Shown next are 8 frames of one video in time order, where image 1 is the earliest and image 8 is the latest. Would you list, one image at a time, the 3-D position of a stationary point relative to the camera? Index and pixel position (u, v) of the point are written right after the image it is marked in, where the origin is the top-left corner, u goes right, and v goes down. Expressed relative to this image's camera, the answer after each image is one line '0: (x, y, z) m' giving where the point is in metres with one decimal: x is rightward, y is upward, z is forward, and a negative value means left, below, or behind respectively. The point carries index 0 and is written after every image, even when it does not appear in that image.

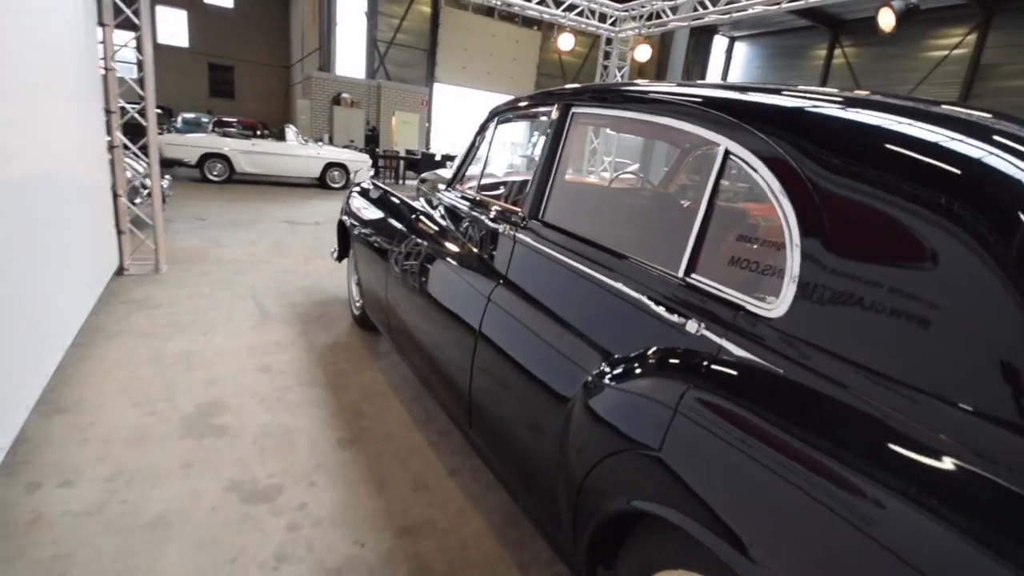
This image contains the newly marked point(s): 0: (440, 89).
0: (-2.6, +7.0, +16.3) m
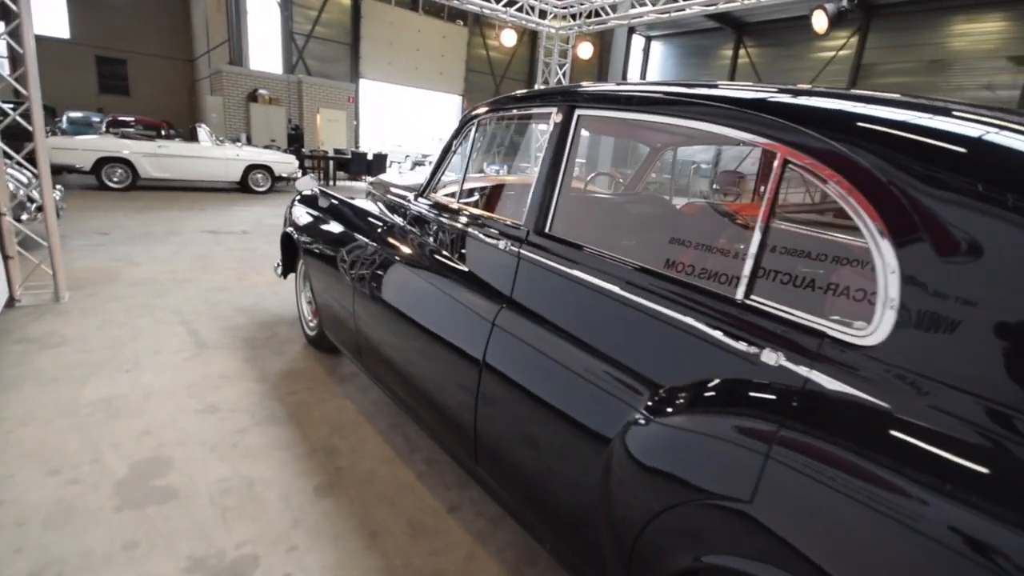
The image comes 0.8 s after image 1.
0: (-5.0, +6.8, +15.6) m
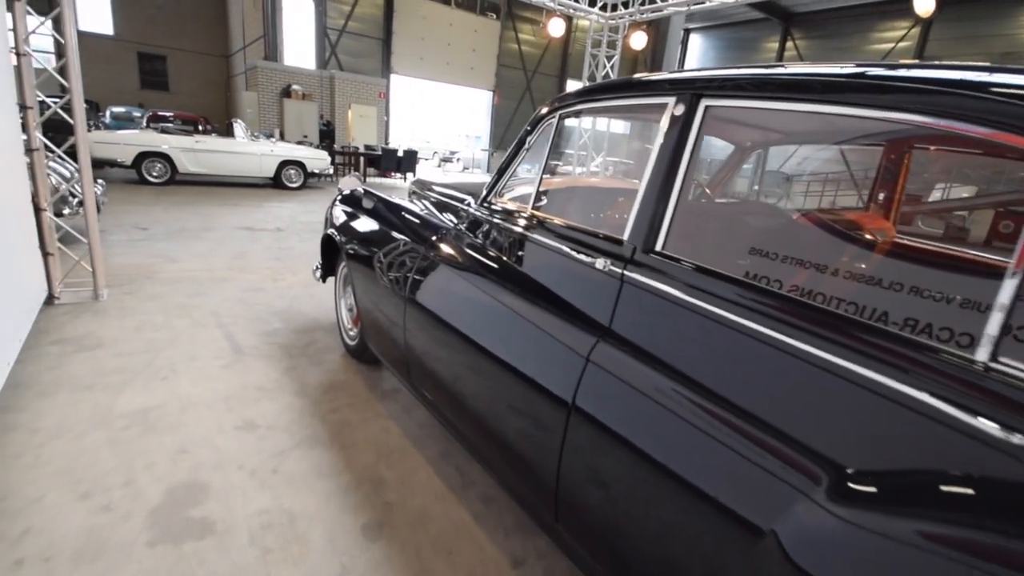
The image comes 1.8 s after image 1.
0: (-3.9, +7.0, +15.5) m
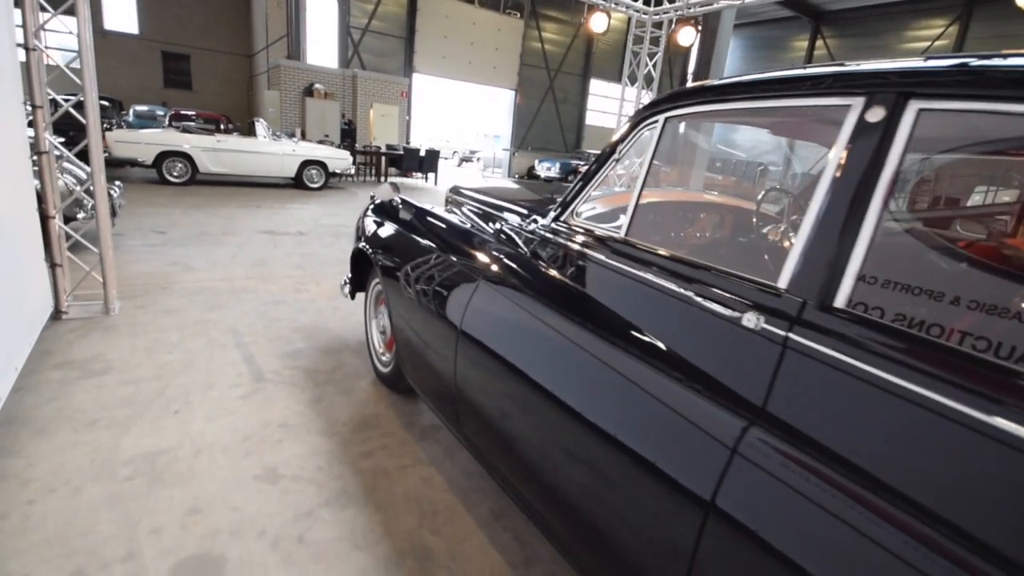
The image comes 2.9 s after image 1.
0: (-3.1, +6.9, +15.3) m
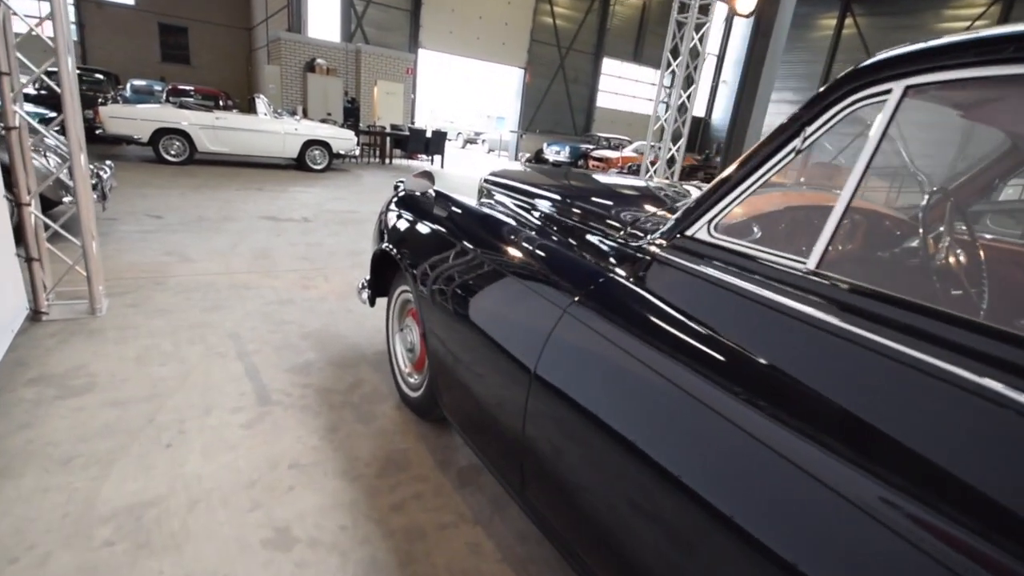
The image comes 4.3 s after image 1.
0: (-2.8, +7.4, +14.7) m
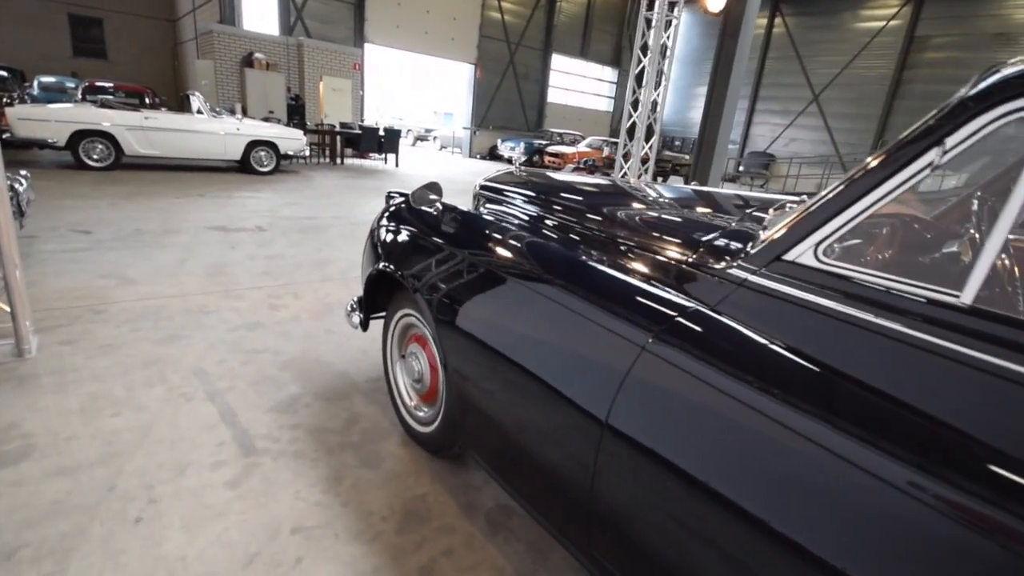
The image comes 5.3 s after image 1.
0: (-4.3, +7.2, +14.1) m
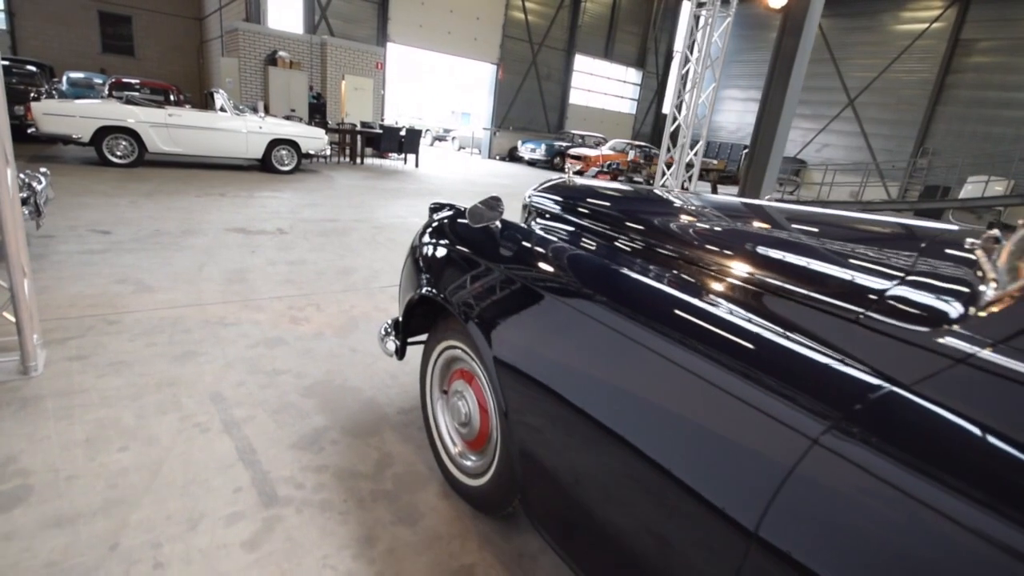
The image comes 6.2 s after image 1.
0: (-3.5, +7.2, +14.0) m
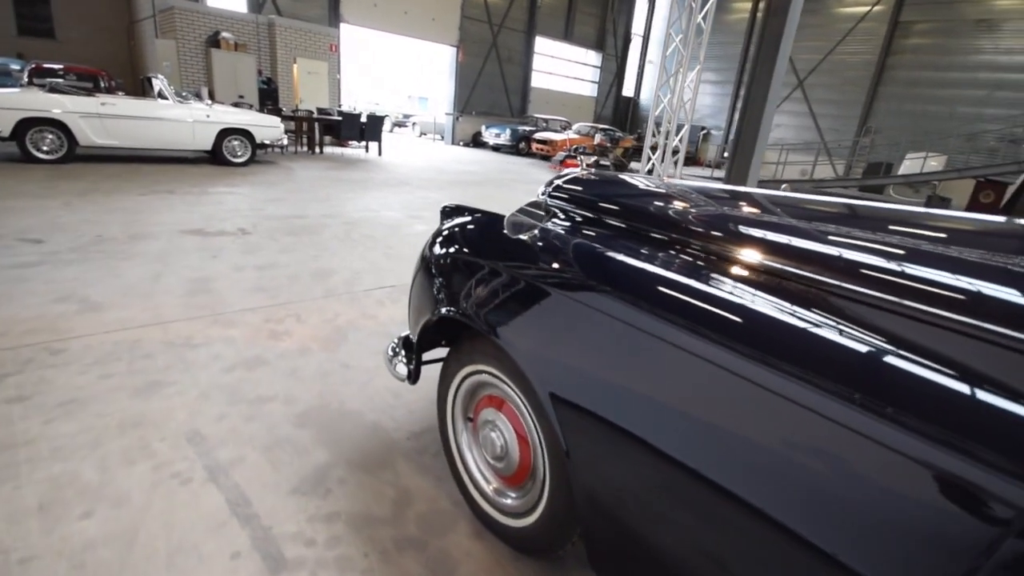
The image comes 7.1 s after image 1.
0: (-4.7, +7.4, +13.2) m
